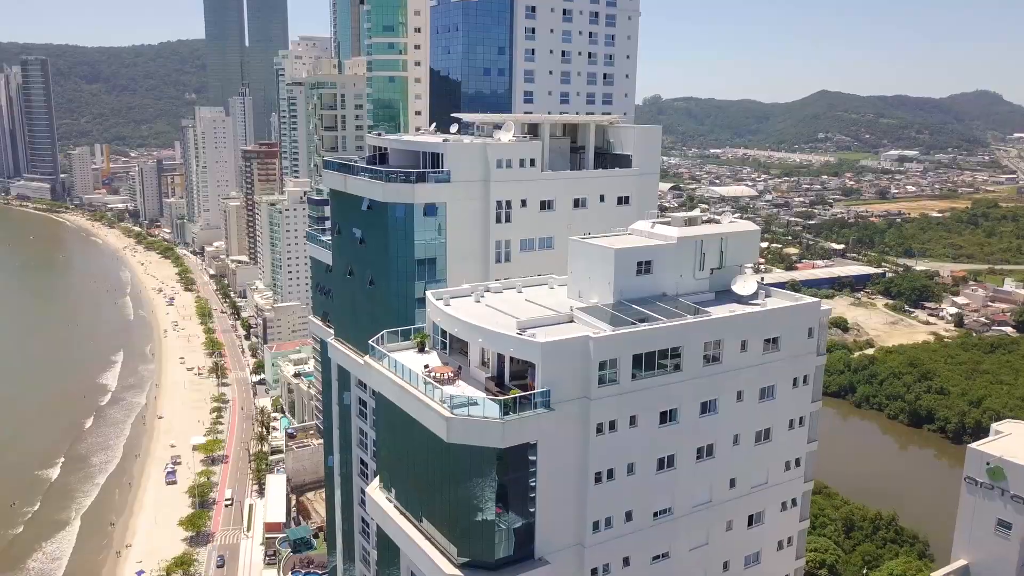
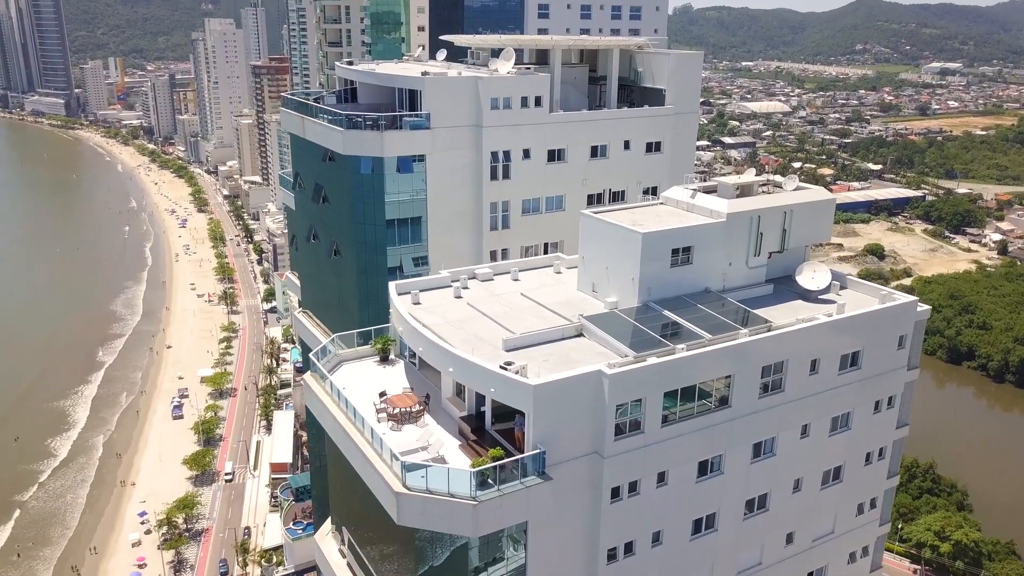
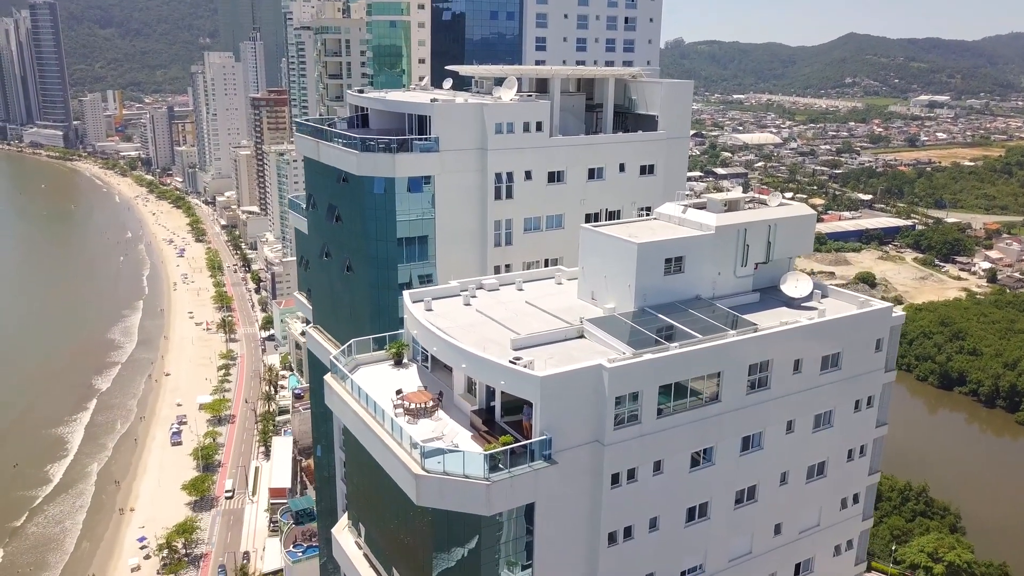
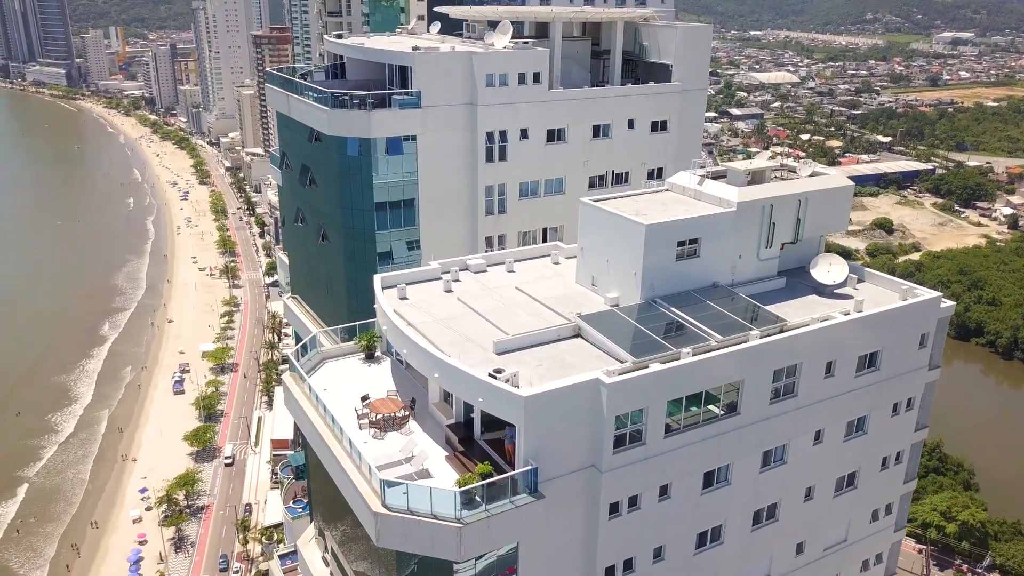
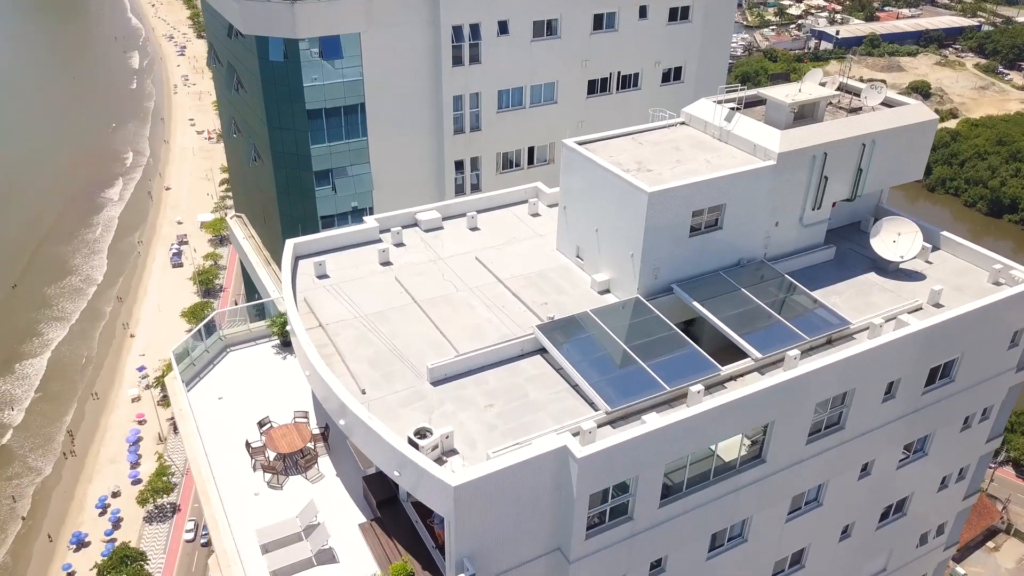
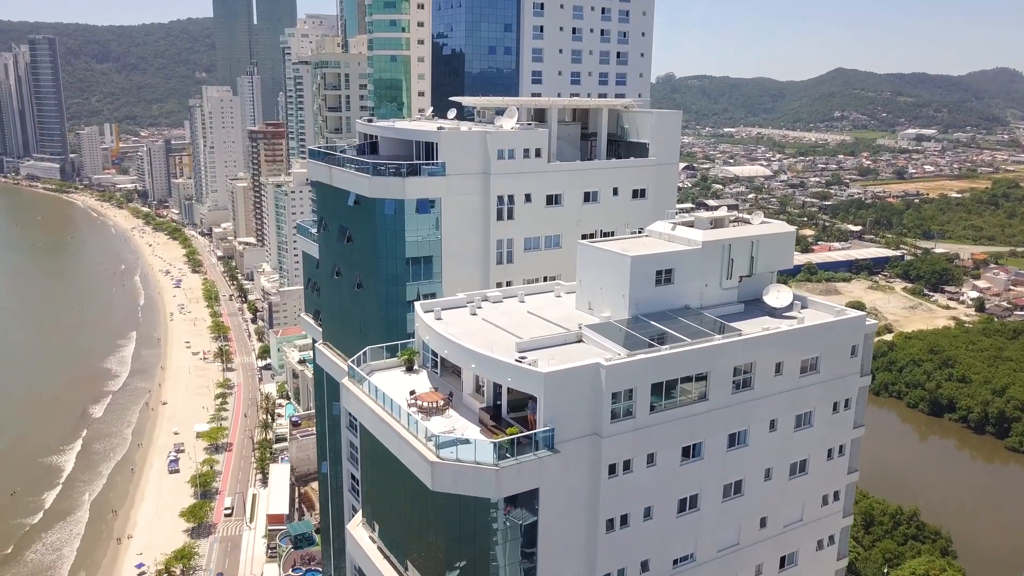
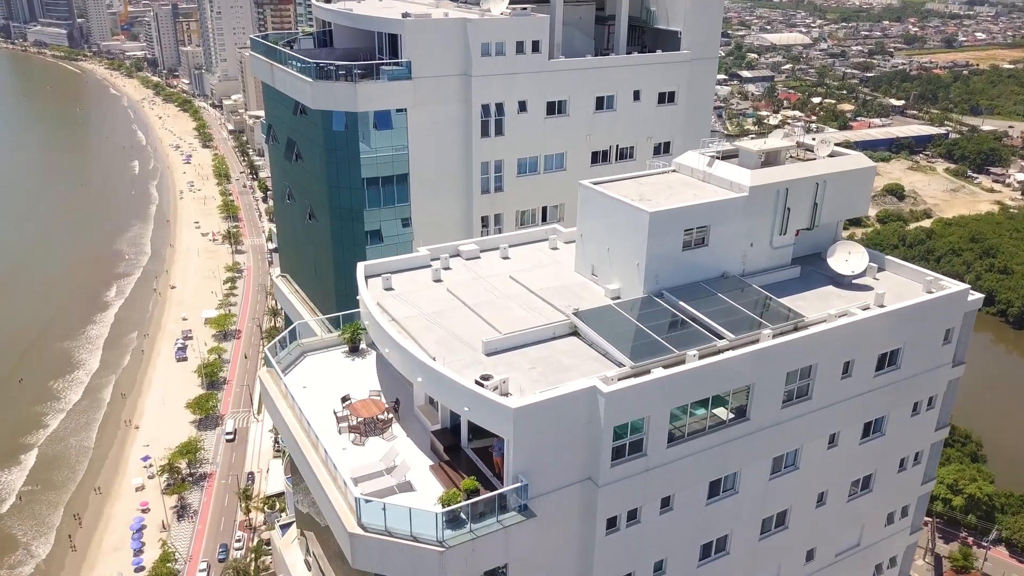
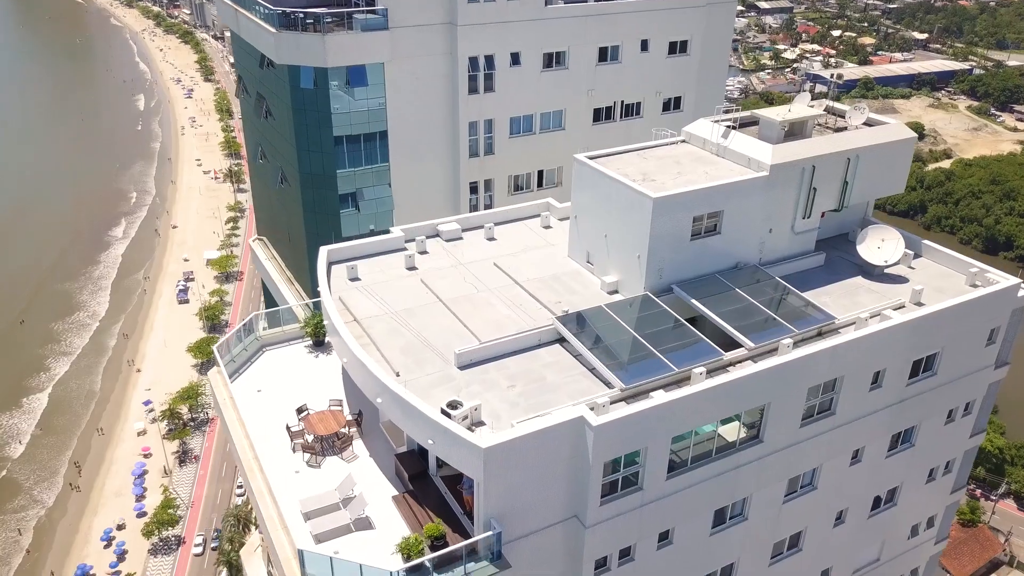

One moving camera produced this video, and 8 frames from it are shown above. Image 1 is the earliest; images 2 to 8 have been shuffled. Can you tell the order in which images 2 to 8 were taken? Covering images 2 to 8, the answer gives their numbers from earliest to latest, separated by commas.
6, 3, 2, 4, 7, 8, 5
